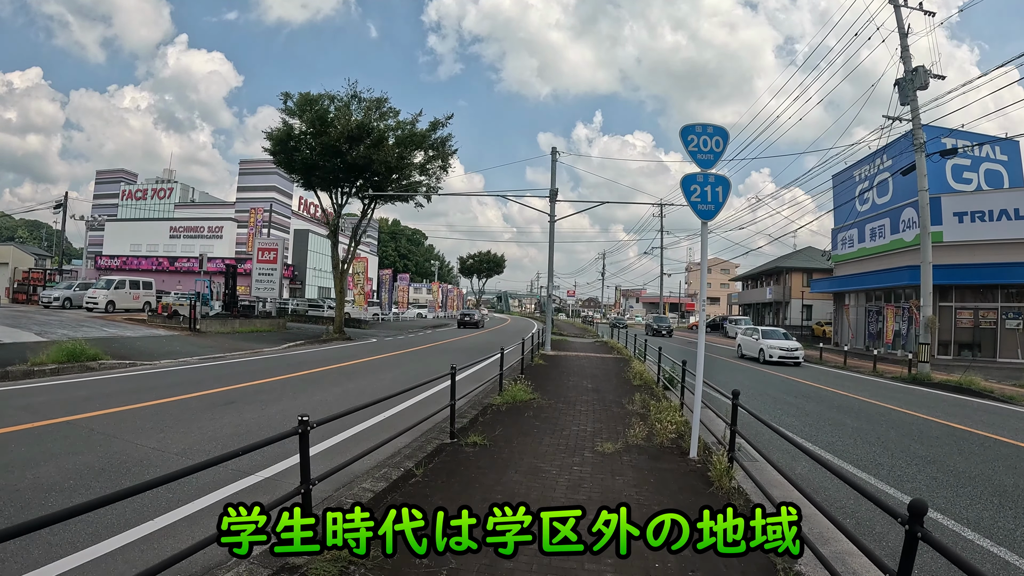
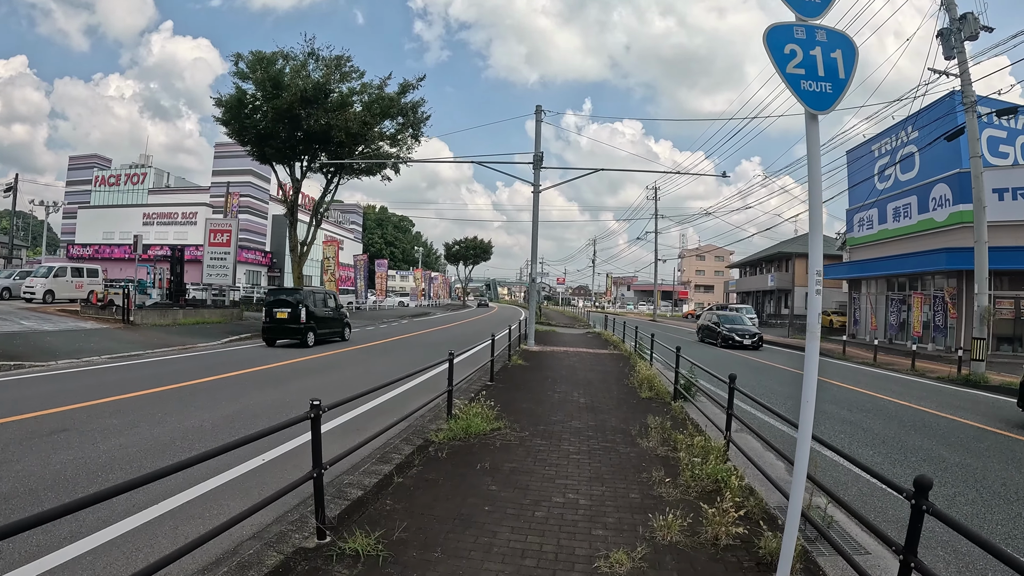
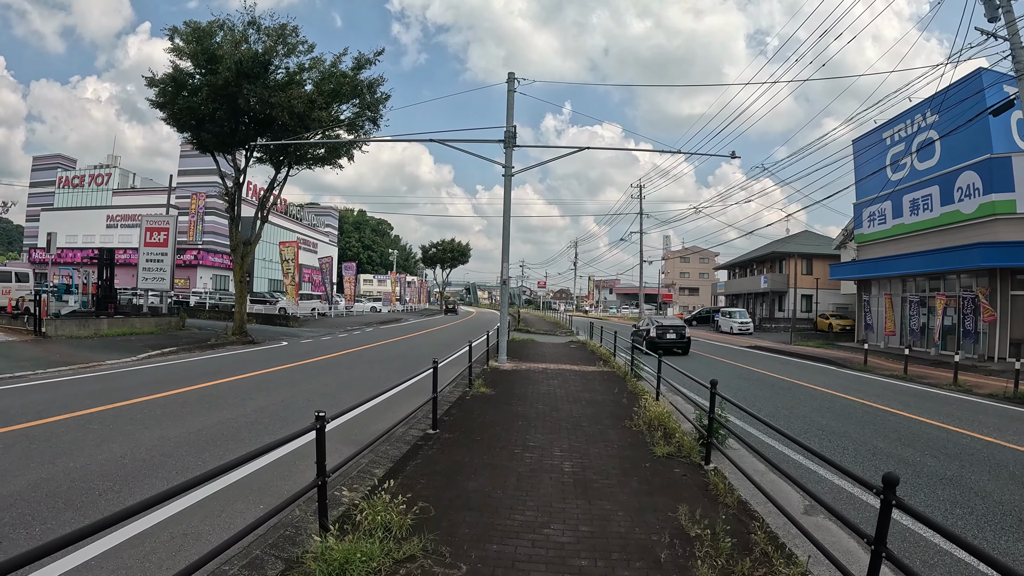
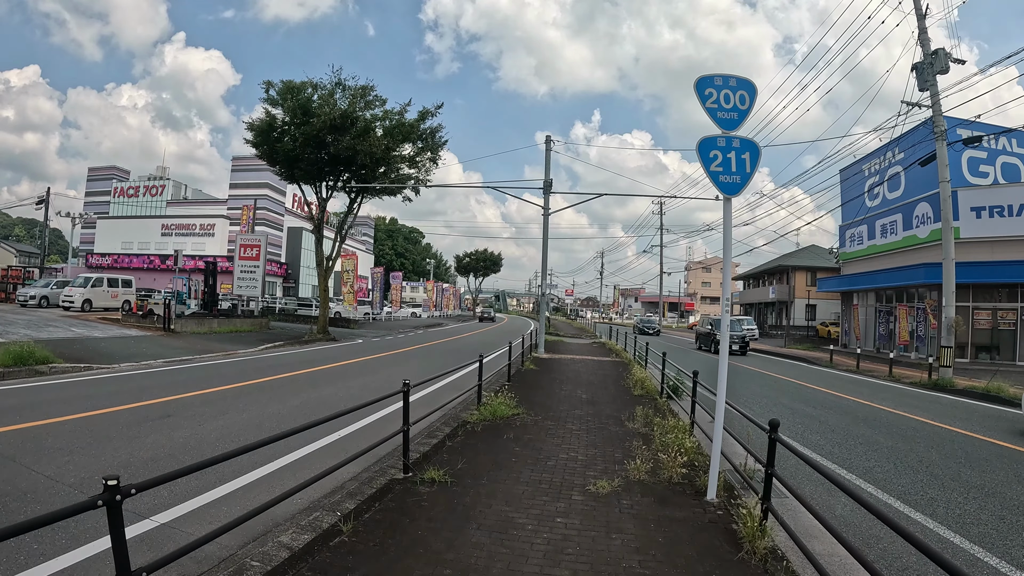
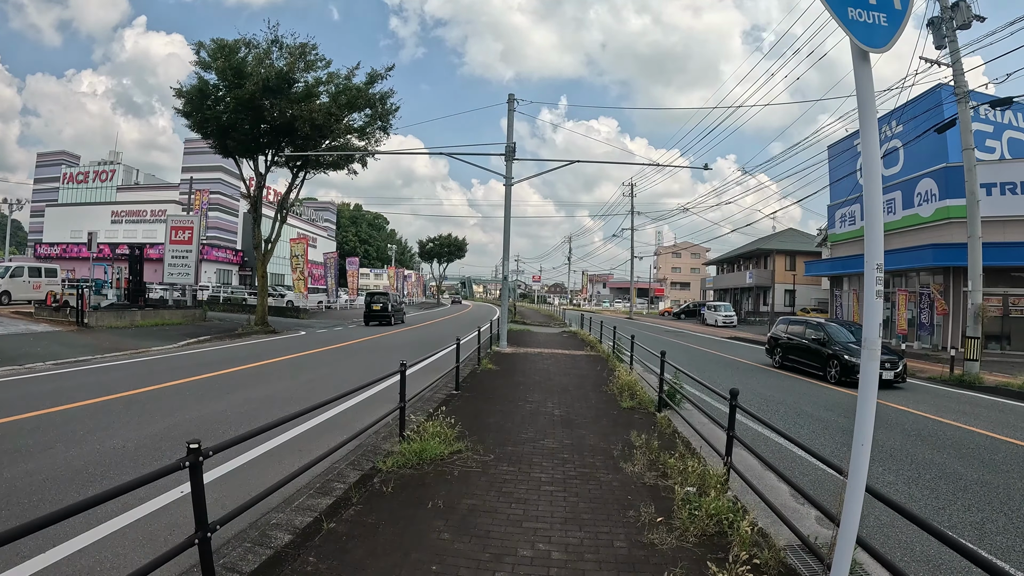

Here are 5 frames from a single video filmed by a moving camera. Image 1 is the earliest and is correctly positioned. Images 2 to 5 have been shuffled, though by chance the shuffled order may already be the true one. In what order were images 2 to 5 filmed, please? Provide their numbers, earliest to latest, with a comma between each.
4, 2, 5, 3
